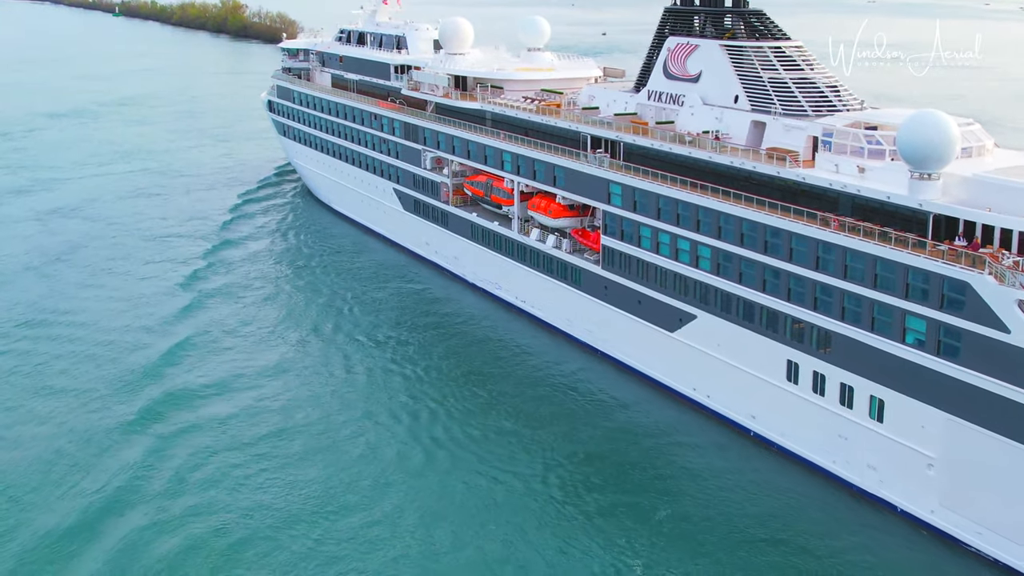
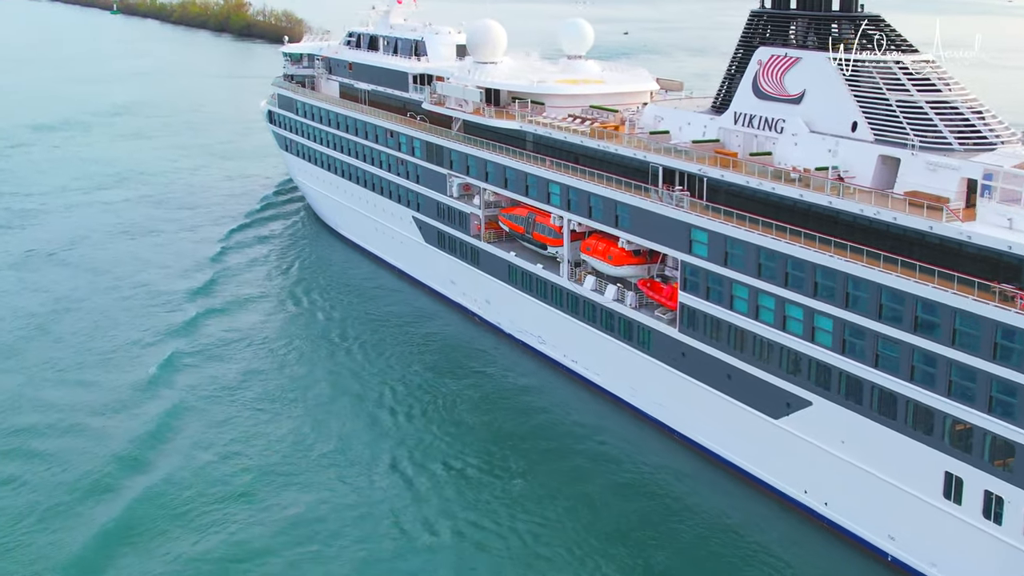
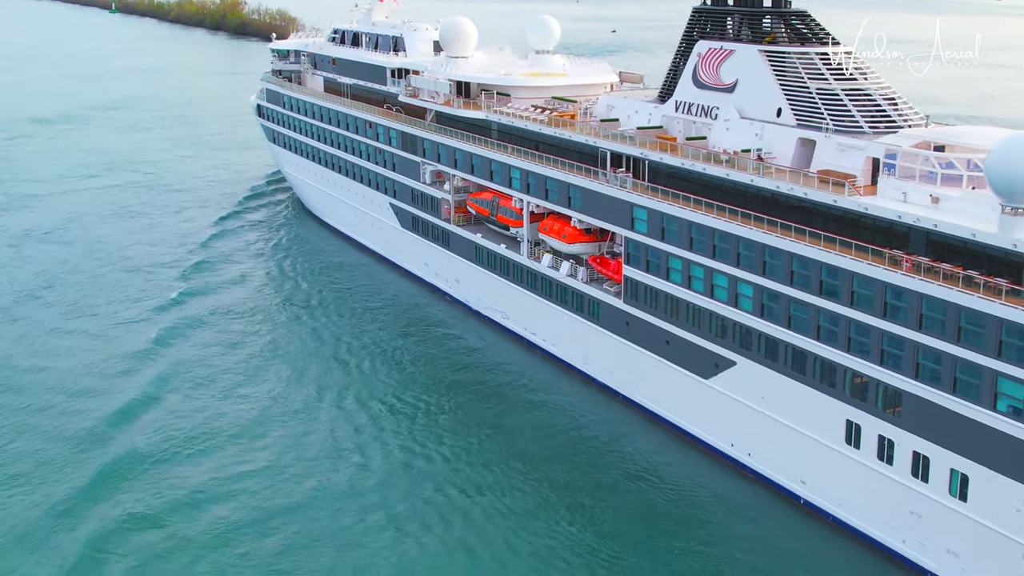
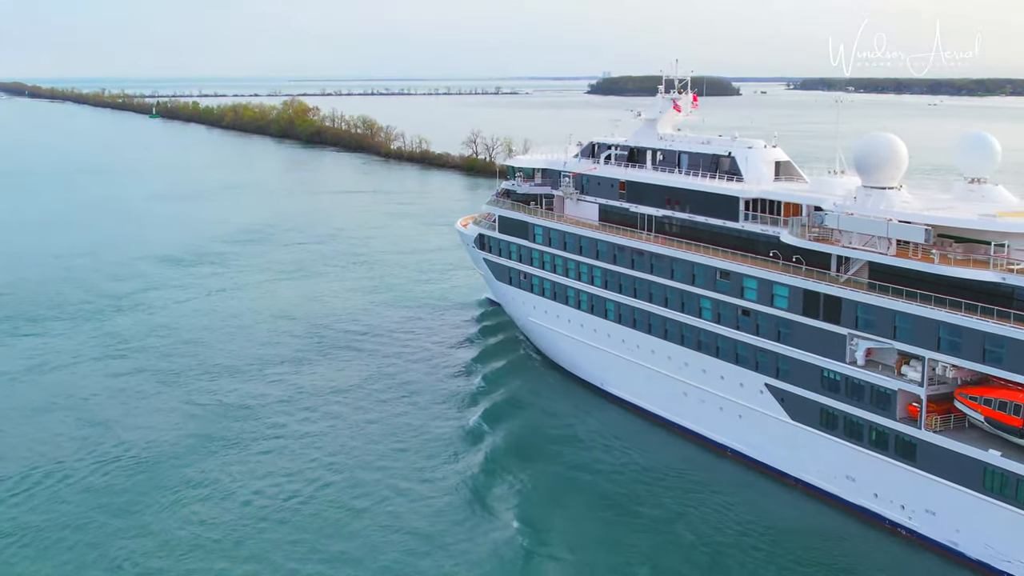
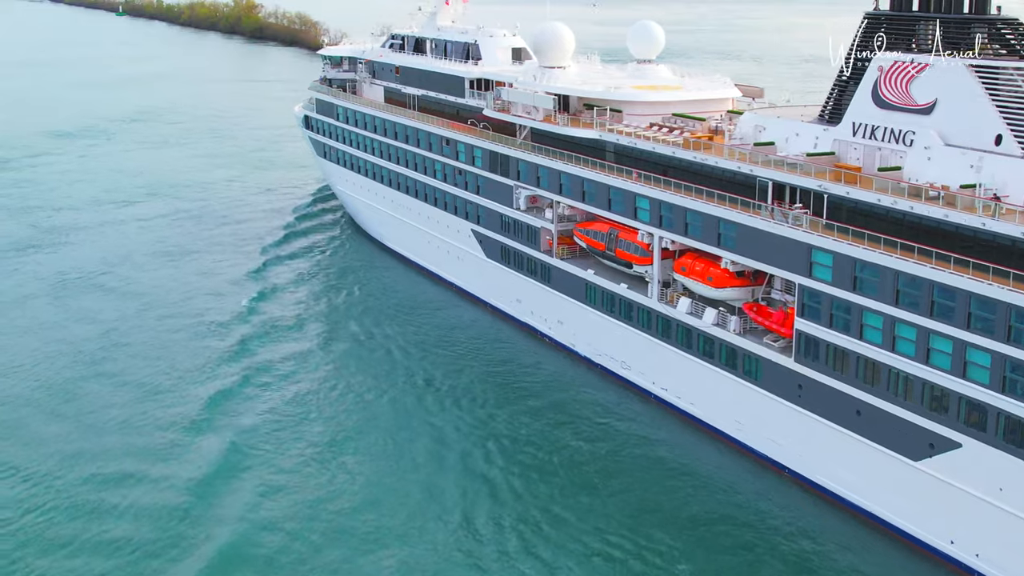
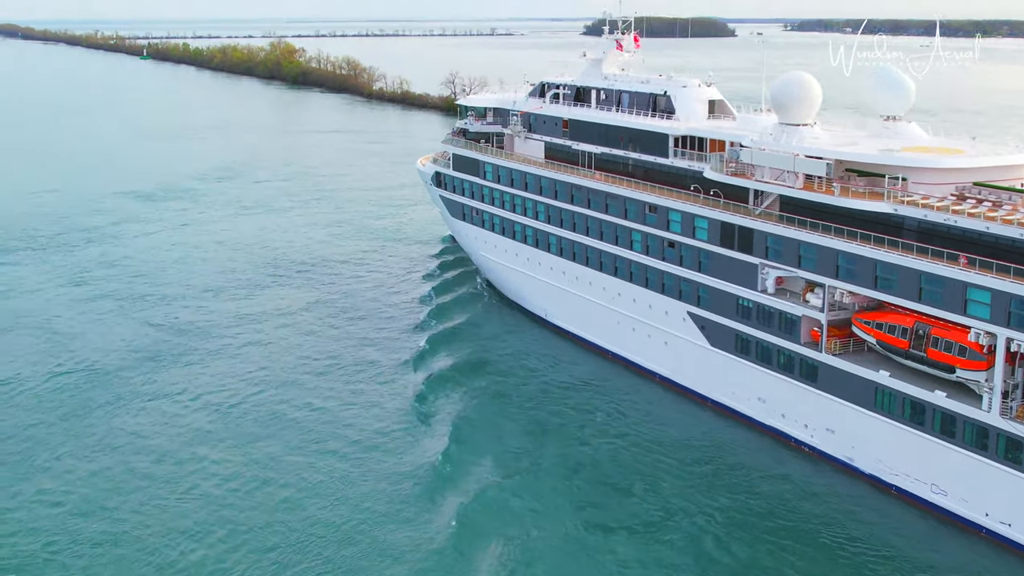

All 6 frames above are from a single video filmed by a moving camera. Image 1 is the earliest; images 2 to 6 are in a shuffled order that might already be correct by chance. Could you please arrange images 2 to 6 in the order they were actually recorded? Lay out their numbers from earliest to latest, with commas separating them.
3, 2, 5, 6, 4
